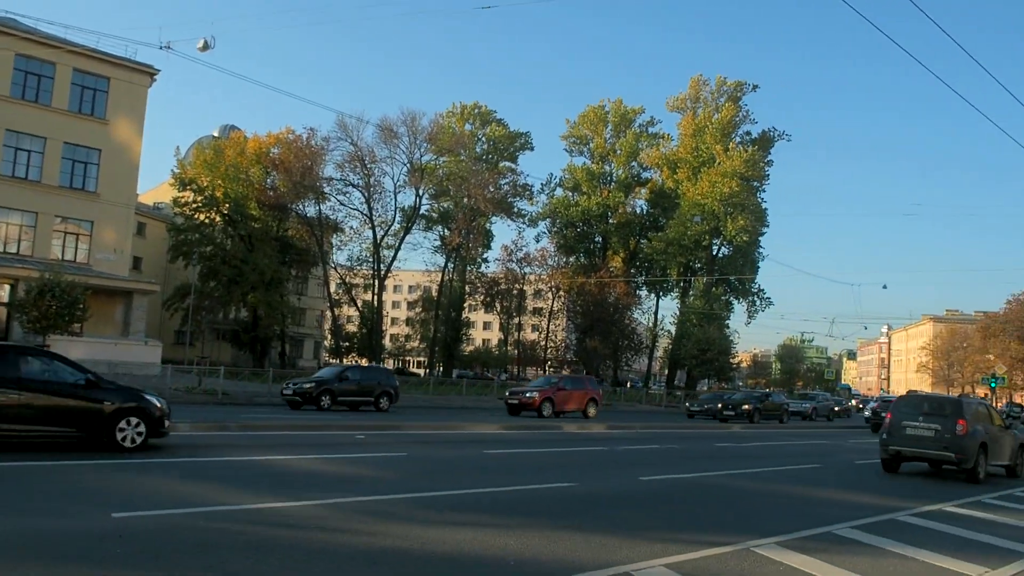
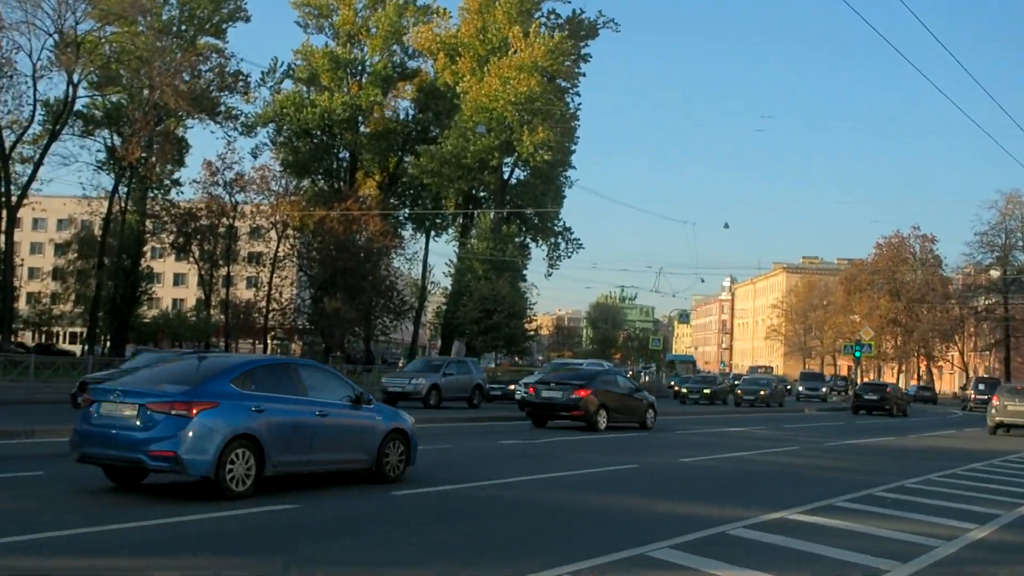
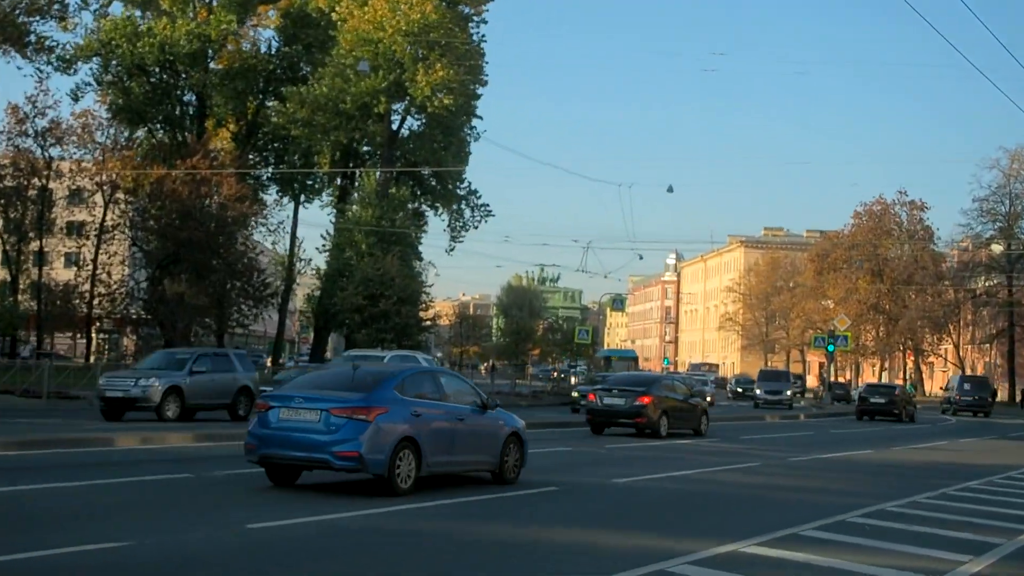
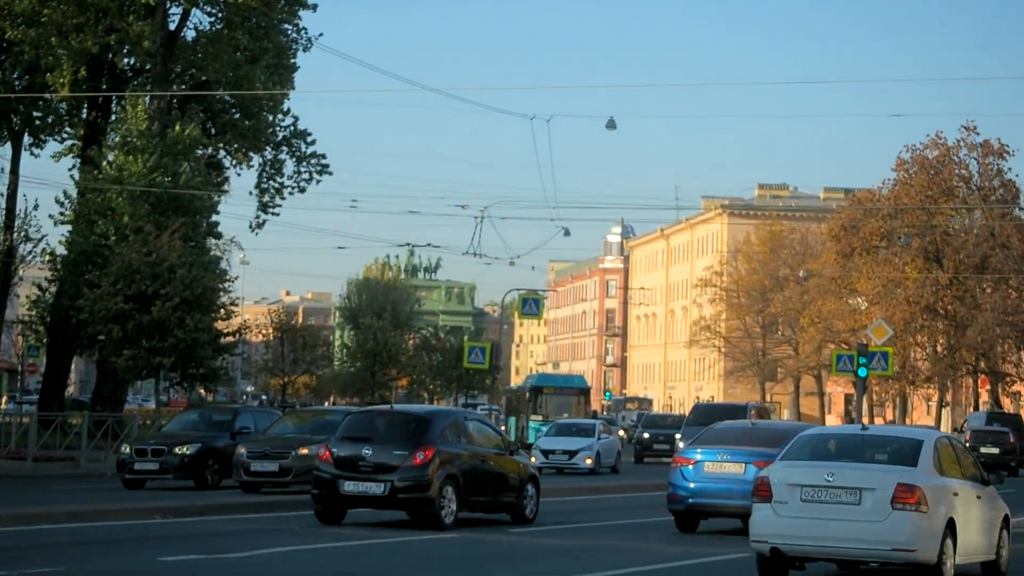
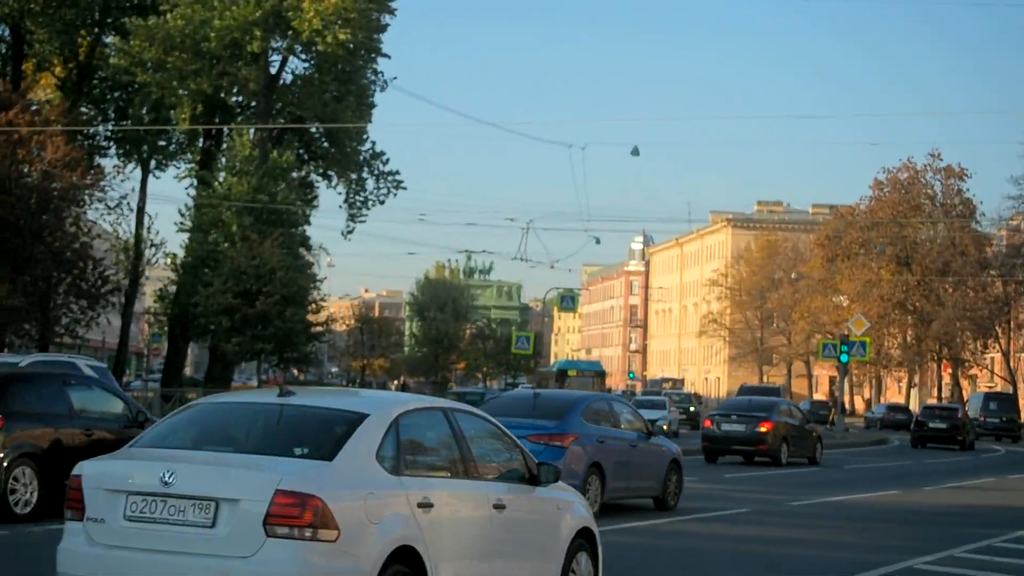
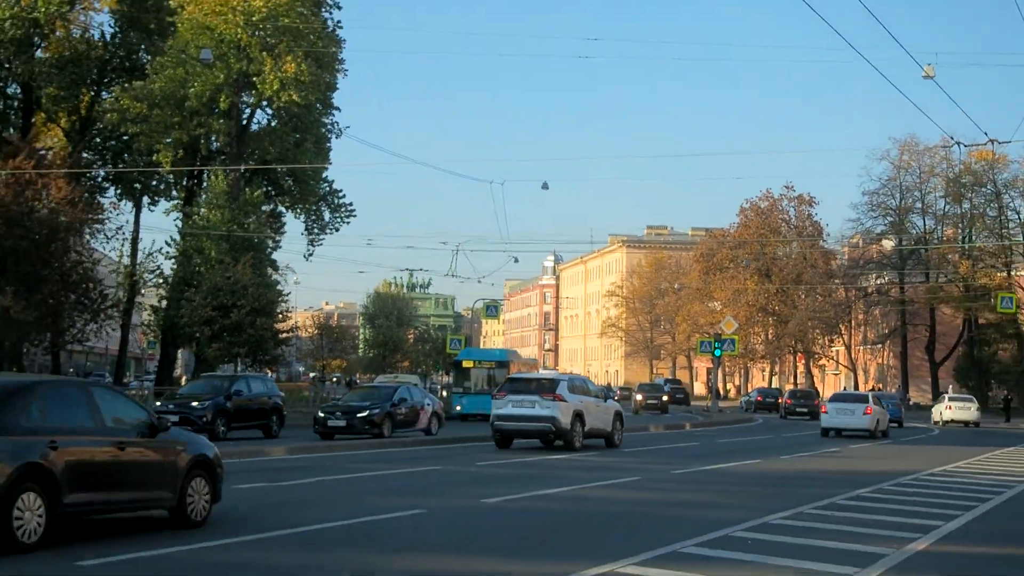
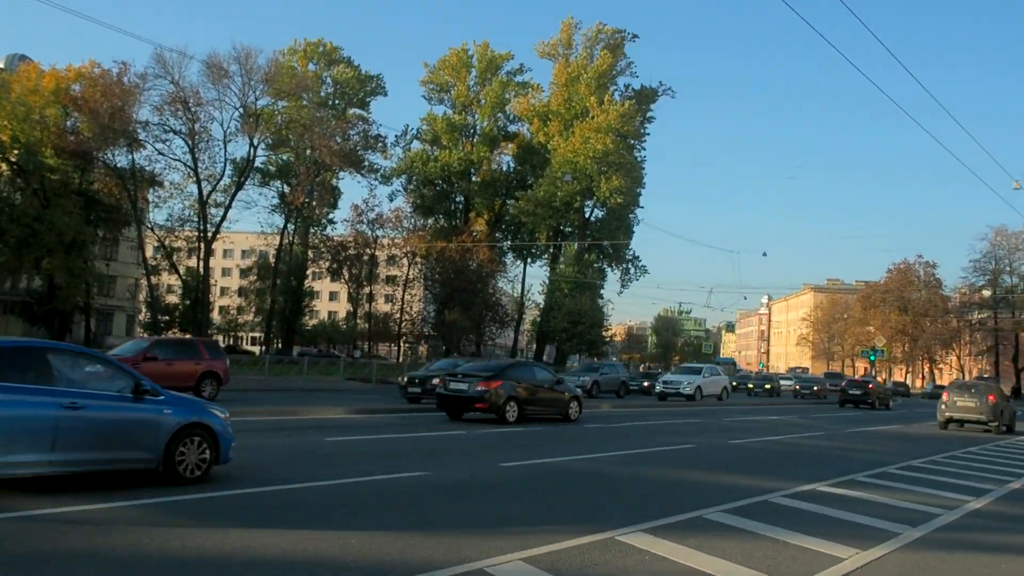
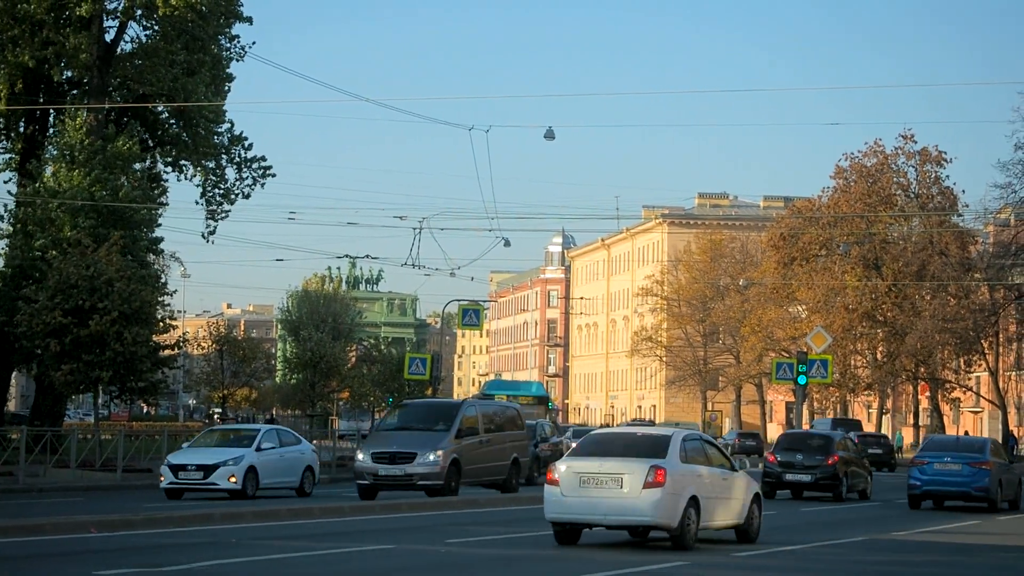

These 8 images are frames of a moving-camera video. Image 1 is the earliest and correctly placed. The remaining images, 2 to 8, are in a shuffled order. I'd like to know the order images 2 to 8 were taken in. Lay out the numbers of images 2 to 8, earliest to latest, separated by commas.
7, 2, 3, 5, 4, 8, 6
